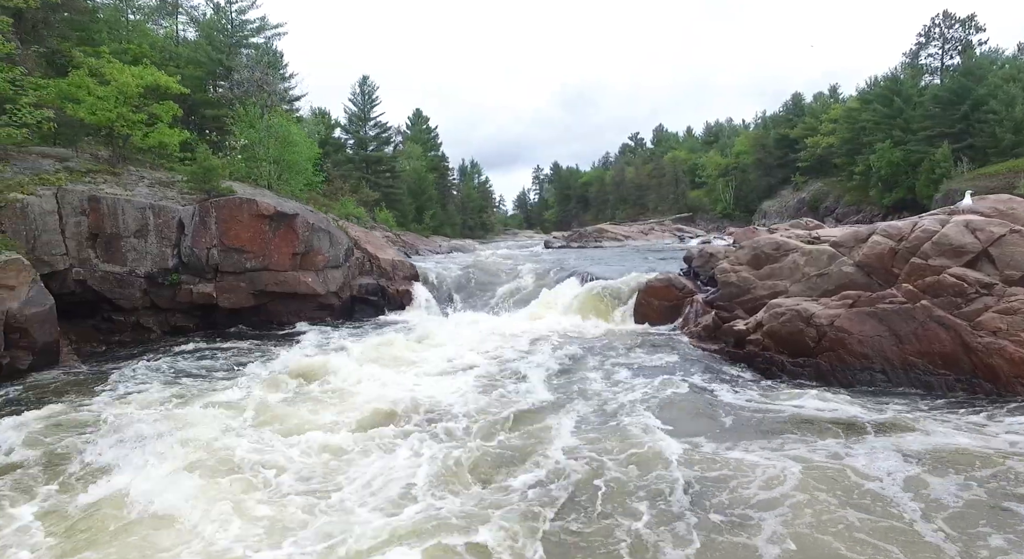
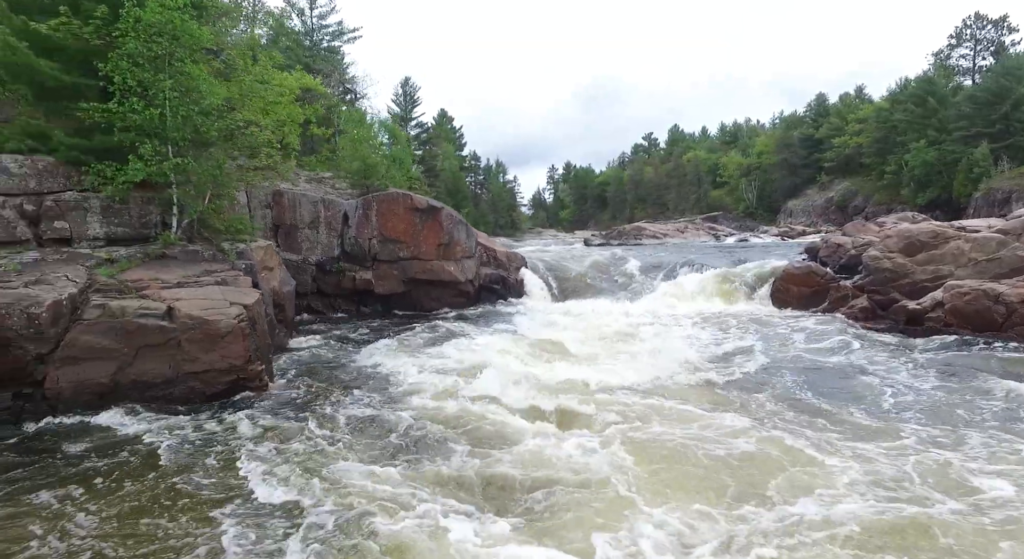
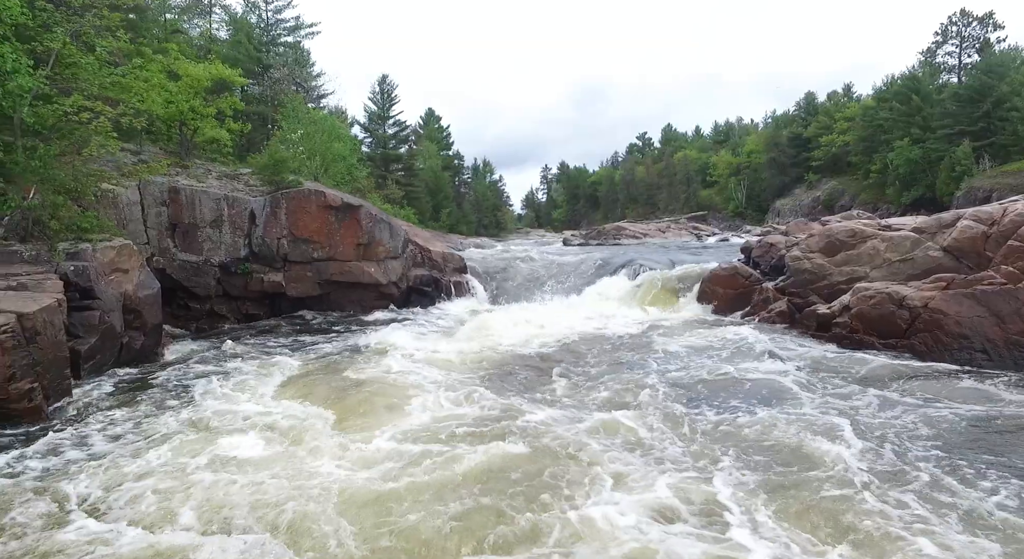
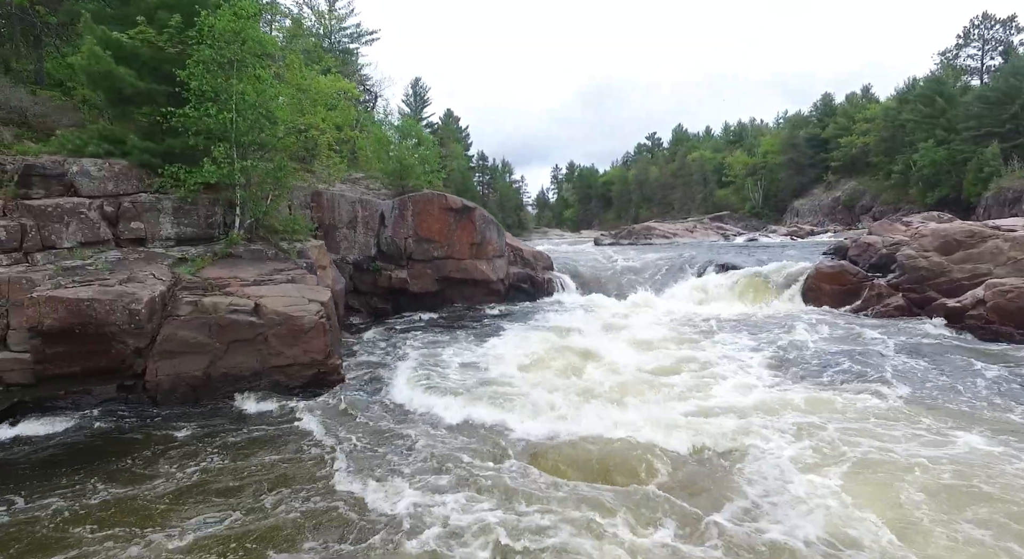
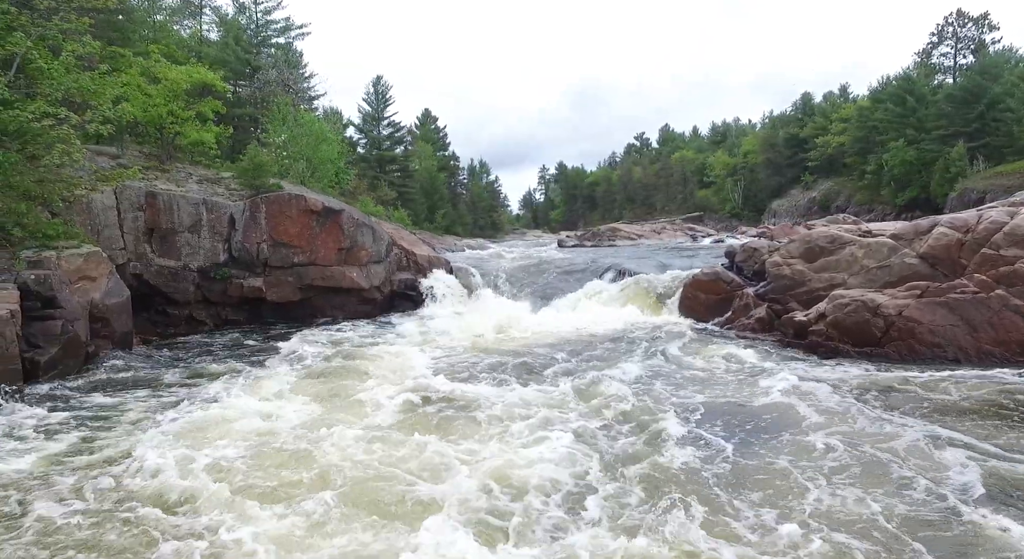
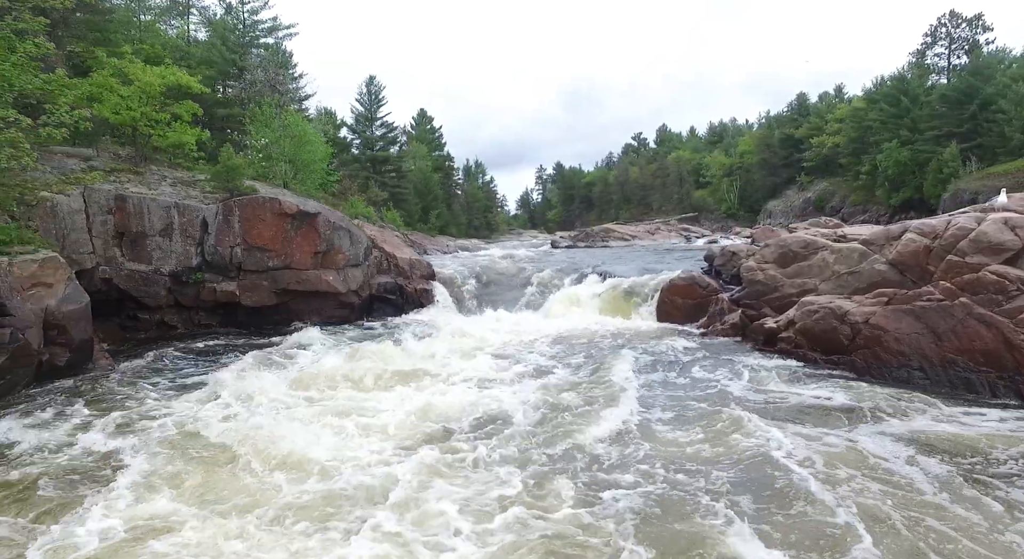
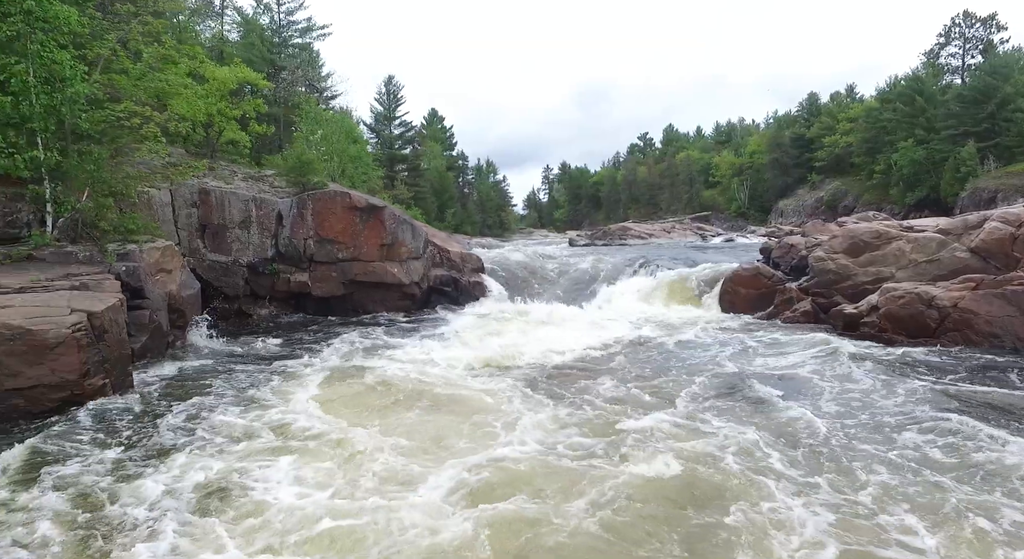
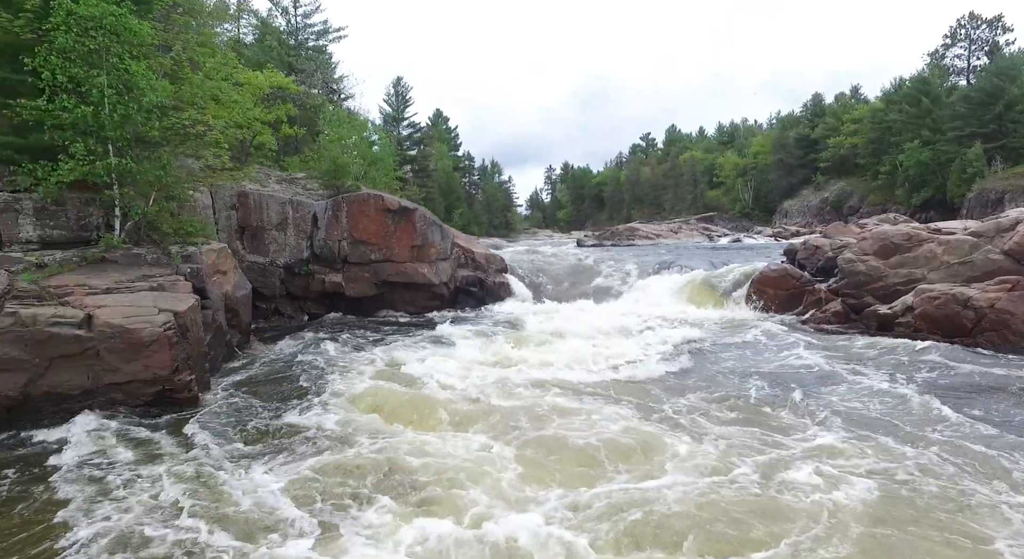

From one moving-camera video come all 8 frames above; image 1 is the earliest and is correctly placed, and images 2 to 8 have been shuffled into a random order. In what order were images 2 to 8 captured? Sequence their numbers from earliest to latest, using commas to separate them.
6, 5, 3, 7, 8, 2, 4
